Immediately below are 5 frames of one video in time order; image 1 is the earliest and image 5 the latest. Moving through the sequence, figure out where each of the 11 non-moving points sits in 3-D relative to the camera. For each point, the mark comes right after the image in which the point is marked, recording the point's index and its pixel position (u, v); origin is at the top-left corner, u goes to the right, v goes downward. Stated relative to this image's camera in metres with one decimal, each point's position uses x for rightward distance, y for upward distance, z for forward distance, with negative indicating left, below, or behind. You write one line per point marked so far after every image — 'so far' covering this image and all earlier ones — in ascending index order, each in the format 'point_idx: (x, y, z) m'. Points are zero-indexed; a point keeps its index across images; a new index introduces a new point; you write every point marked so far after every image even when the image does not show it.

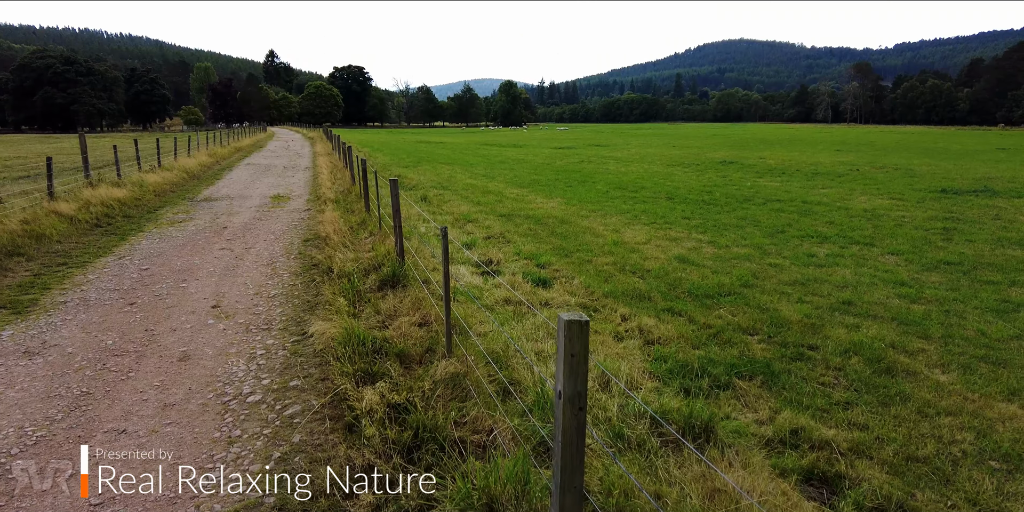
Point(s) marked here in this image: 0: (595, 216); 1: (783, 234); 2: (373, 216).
0: (+1.8, +0.9, +14.8) m
1: (+5.5, +0.4, +13.3) m
2: (-2.5, +0.7, +11.6) m
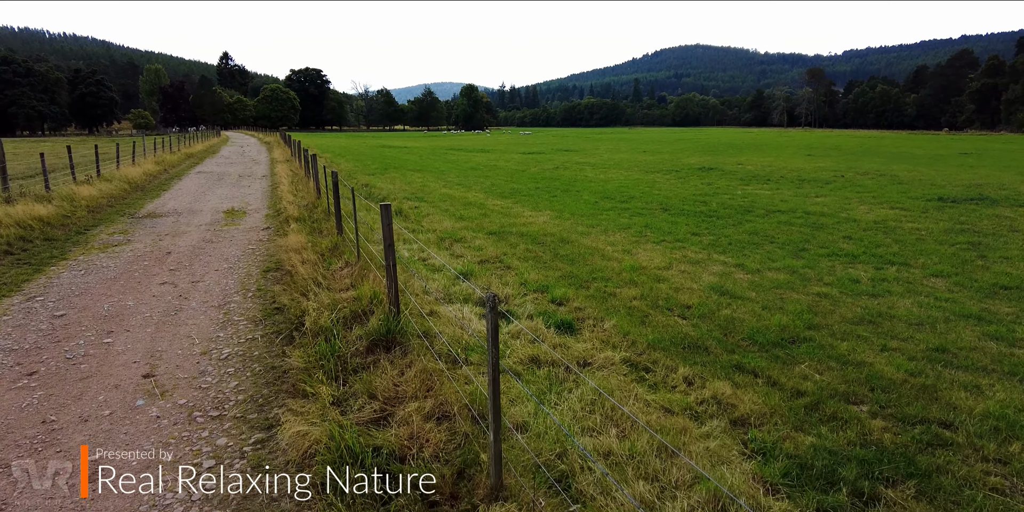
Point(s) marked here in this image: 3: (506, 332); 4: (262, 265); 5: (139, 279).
0: (+1.6, +0.5, +13.2) m
1: (+5.4, +0.1, +12.0) m
2: (-2.5, +0.2, +9.8) m
3: (-0.1, -0.8, +6.4) m
4: (-3.6, -0.1, +9.3) m
5: (-5.0, -0.3, +8.8) m
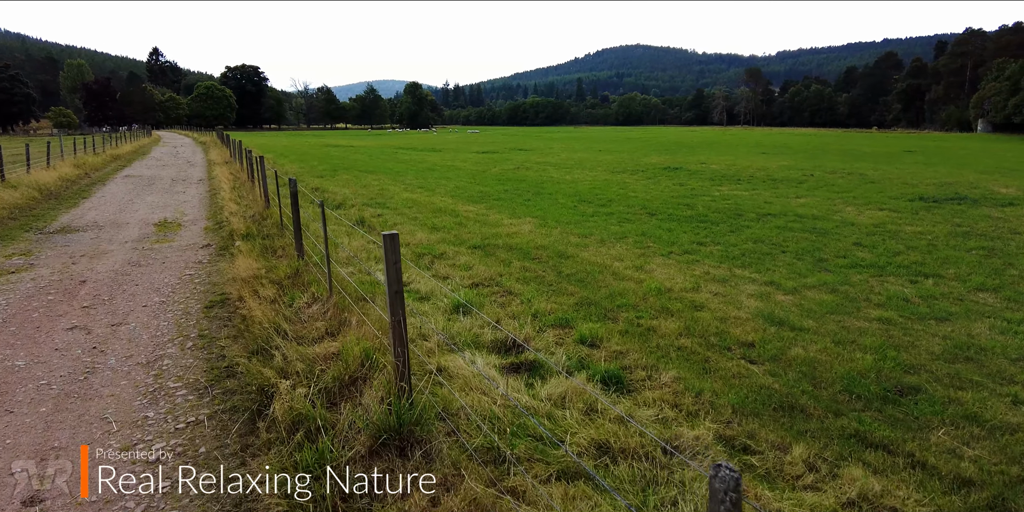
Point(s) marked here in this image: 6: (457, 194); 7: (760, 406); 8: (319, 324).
0: (+1.4, +0.3, +11.7) m
1: (+5.2, -0.1, +10.8) m
2: (-2.5, -0.1, +8.0) m
3: (+0.2, -1.0, +4.8) m
4: (-3.5, -0.5, +7.4) m
5: (-4.9, -0.7, +6.7) m
6: (-1.7, +1.9, +19.8) m
7: (+1.9, -1.1, +5.0) m
8: (-1.7, -0.6, +5.7) m
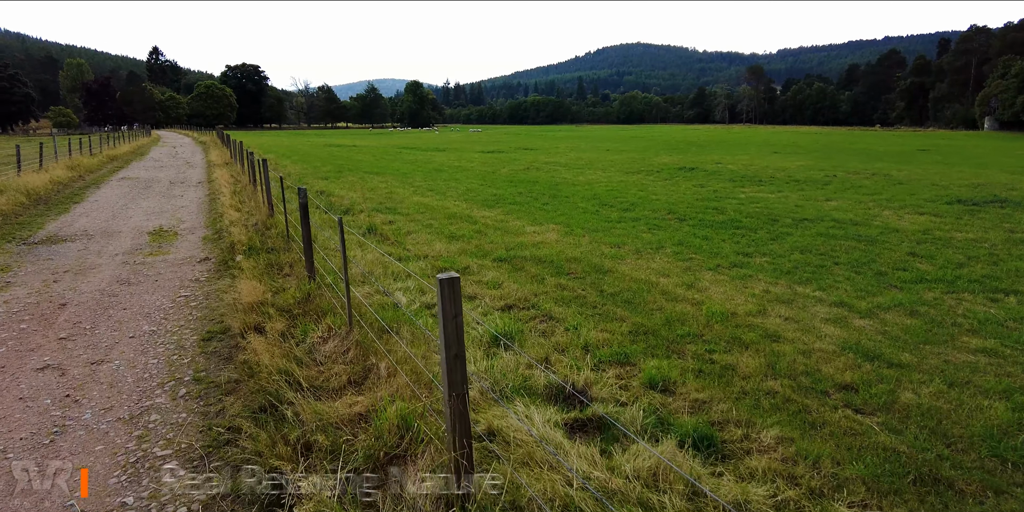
0: (+1.8, 0.0, +10.7) m
1: (+5.7, -0.3, +9.8) m
2: (-2.0, -0.3, +7.0) m
3: (+0.7, -1.3, +3.8) m
4: (-3.0, -0.7, +6.4) m
5: (-4.4, -0.9, +5.7) m
6: (-1.2, +1.7, +18.7) m
7: (+2.3, -1.4, +4.0) m
8: (-1.3, -0.8, +4.7) m
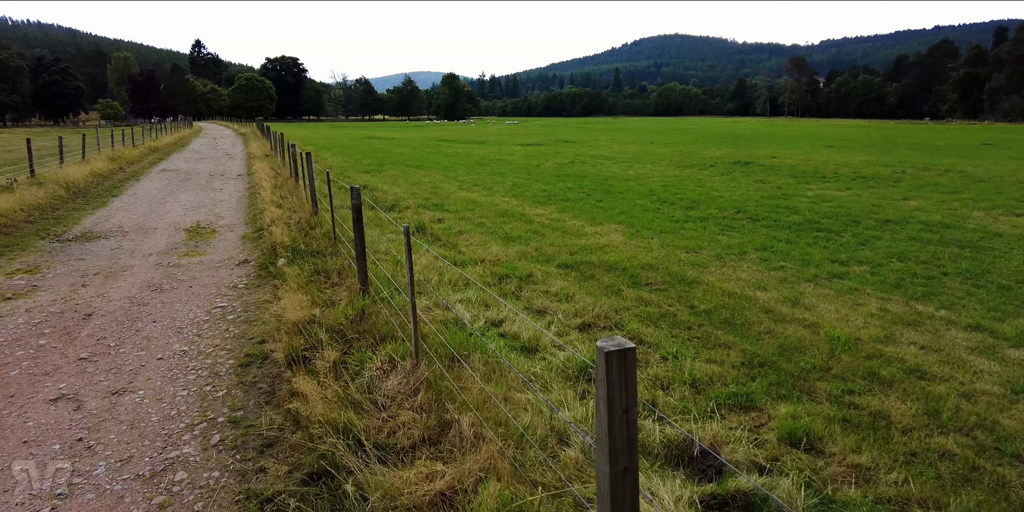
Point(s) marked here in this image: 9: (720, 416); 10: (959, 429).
0: (+2.8, 0.0, +9.5) m
1: (+6.6, -0.5, +8.4) m
2: (-1.2, -0.4, +6.0) m
3: (+1.3, -1.4, +2.7) m
4: (-2.3, -0.8, +5.5) m
5: (-3.7, -1.0, +4.9) m
6: (+0.2, +1.7, +17.7) m
7: (+2.9, -1.5, +2.9) m
8: (-0.6, -0.9, +3.7) m
9: (+1.5, -1.1, +4.6) m
10: (+3.0, -1.2, +4.5) m
